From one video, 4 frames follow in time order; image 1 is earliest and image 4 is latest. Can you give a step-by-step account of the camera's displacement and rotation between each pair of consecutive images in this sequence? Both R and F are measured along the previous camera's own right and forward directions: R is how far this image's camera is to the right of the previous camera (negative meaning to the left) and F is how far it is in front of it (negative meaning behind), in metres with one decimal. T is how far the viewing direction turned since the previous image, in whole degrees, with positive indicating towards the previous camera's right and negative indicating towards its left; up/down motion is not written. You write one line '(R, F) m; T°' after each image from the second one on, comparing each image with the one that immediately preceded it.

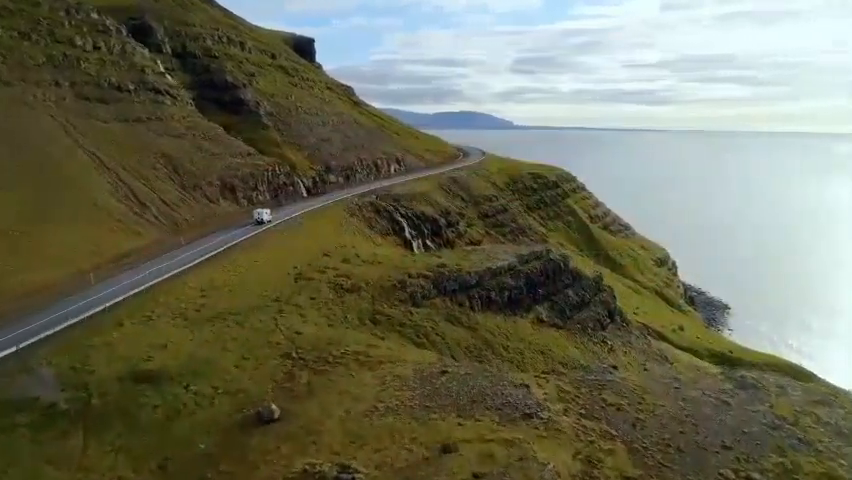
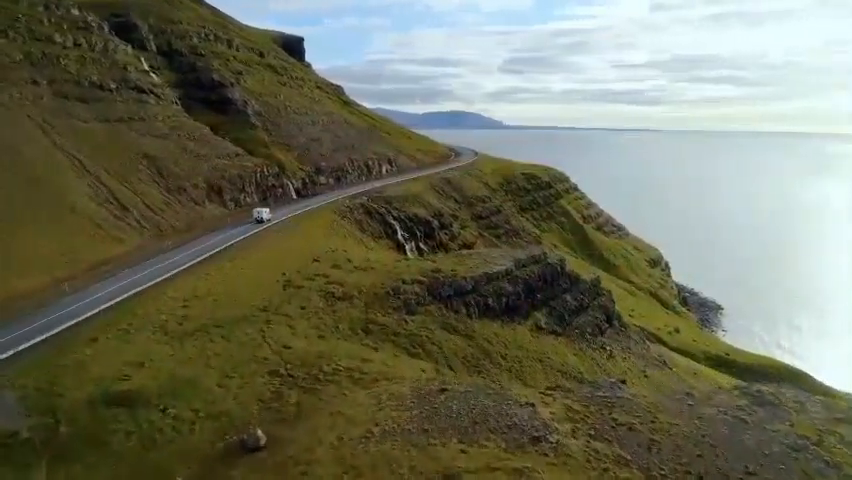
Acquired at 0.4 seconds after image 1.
(-0.2, +1.6) m; +1°
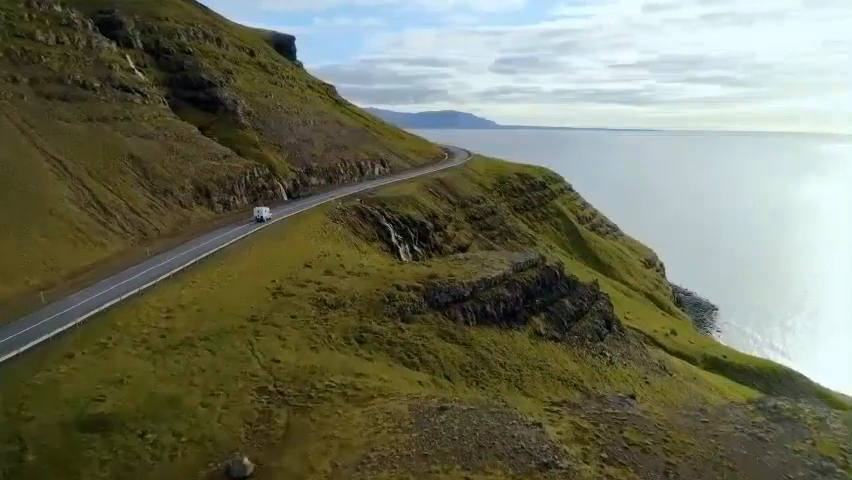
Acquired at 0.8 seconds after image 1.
(-0.2, +1.4) m; +1°
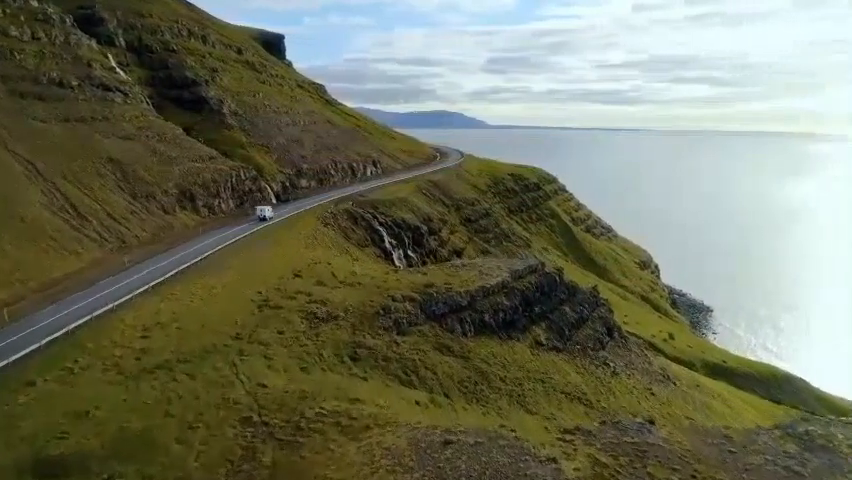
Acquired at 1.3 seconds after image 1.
(-0.3, +2.1) m; +1°
